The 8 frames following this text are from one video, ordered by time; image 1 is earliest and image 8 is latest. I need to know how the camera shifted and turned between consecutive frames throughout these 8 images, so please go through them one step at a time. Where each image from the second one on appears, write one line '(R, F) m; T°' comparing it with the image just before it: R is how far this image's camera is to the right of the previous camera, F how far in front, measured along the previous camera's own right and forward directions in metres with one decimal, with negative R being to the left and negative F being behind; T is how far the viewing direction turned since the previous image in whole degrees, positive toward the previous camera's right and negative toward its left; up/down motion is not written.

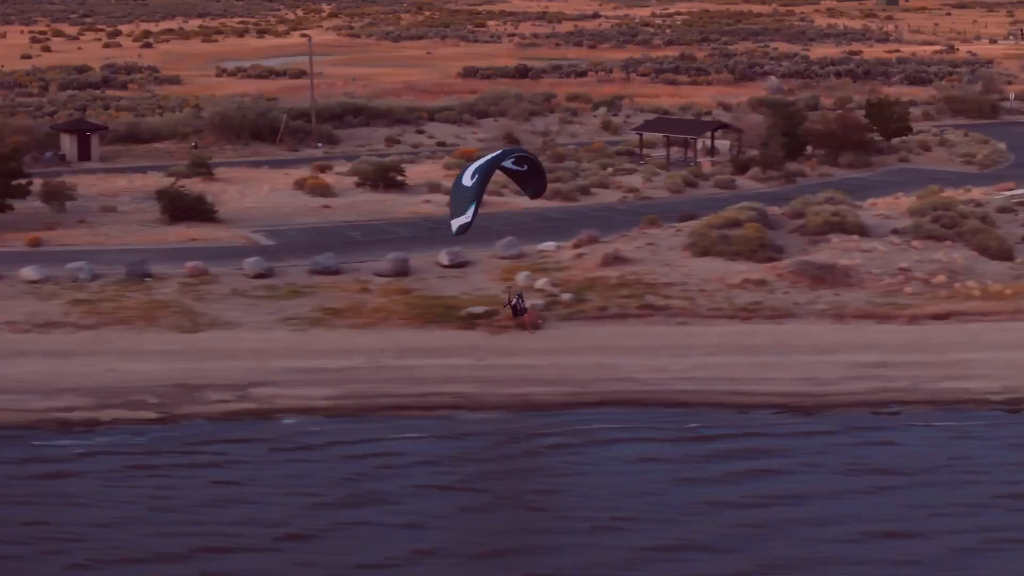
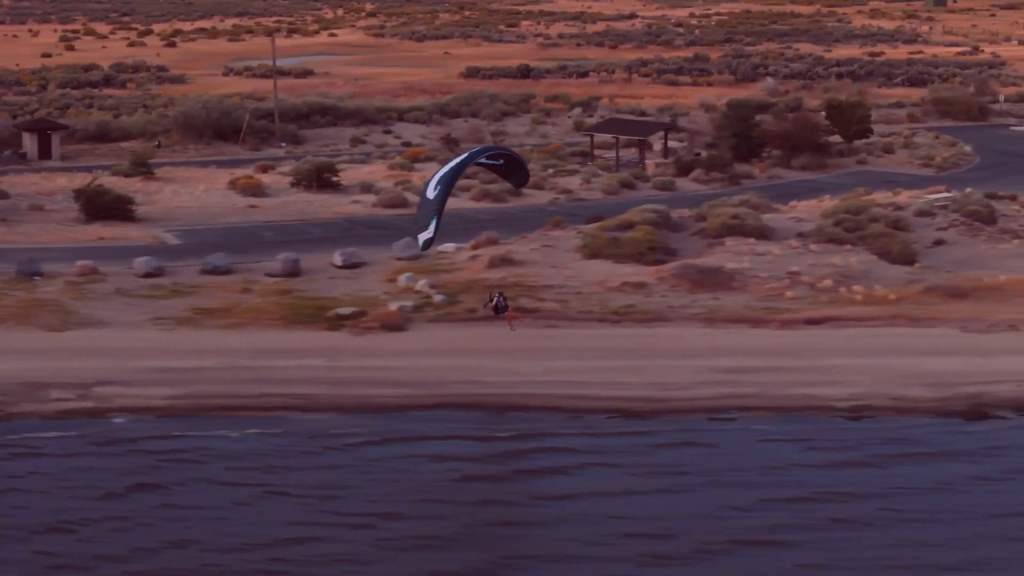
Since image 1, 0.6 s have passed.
(+2.0, +0.1) m; -2°
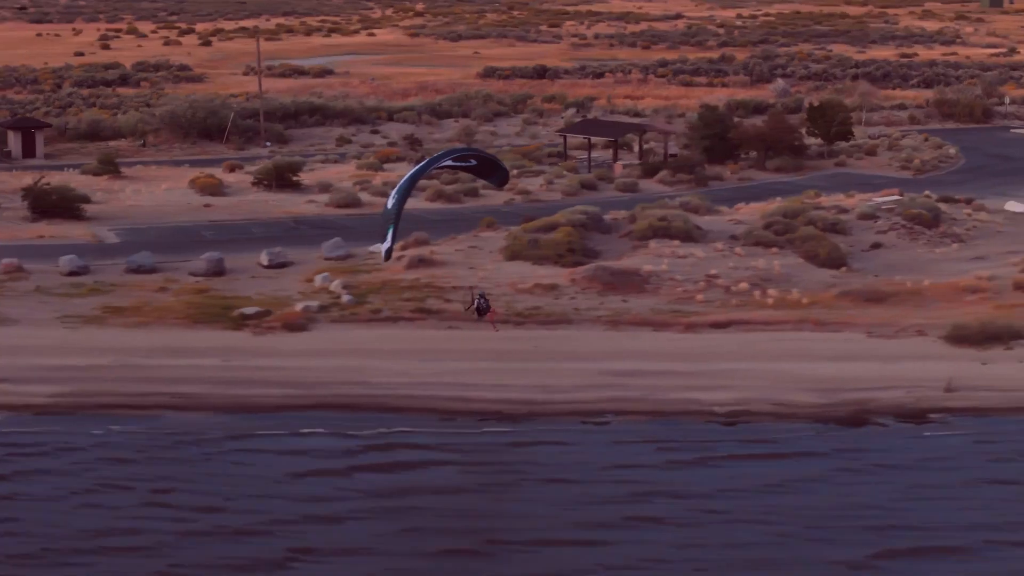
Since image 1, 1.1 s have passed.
(+1.7, +0.1) m; -2°
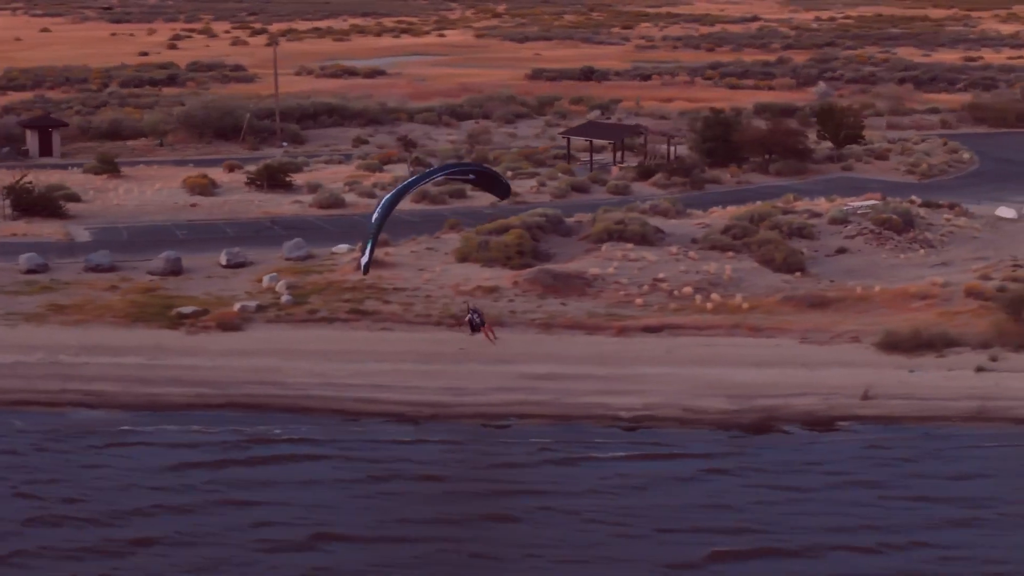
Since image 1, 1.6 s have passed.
(+1.7, 0.0) m; -3°
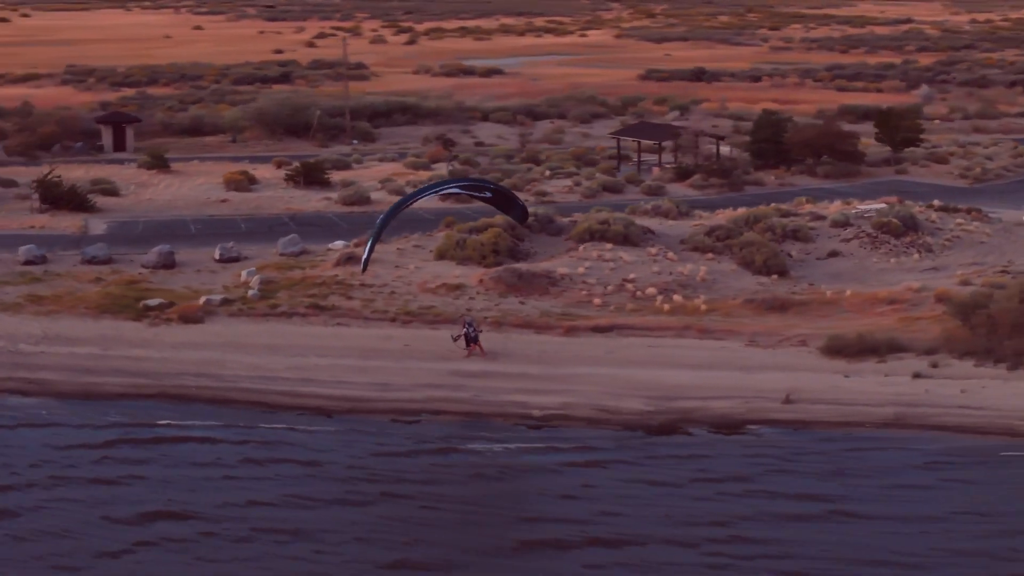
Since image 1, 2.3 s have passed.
(+2.4, 0.0) m; -5°
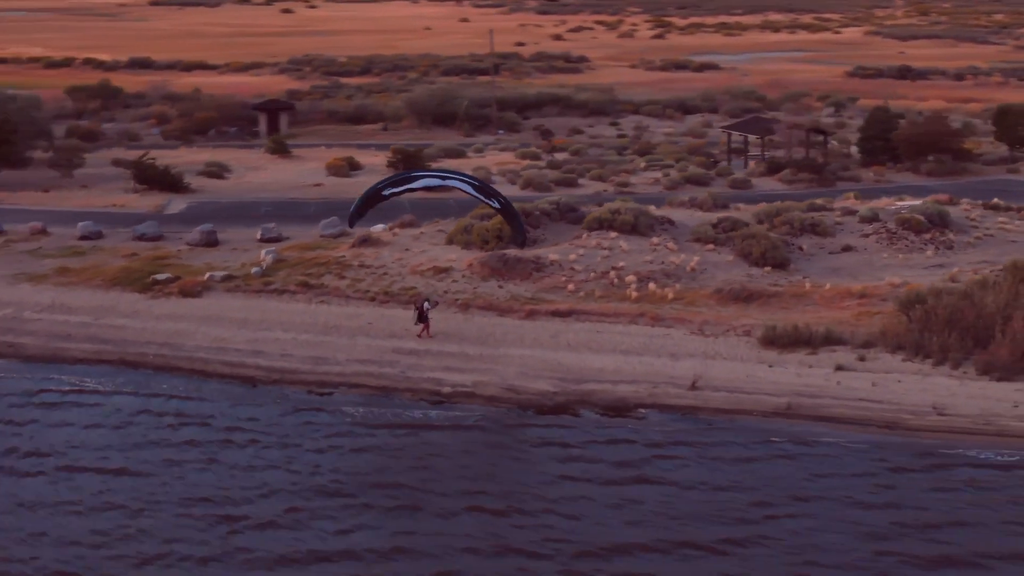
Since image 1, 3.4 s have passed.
(+3.7, -0.4) m; -9°
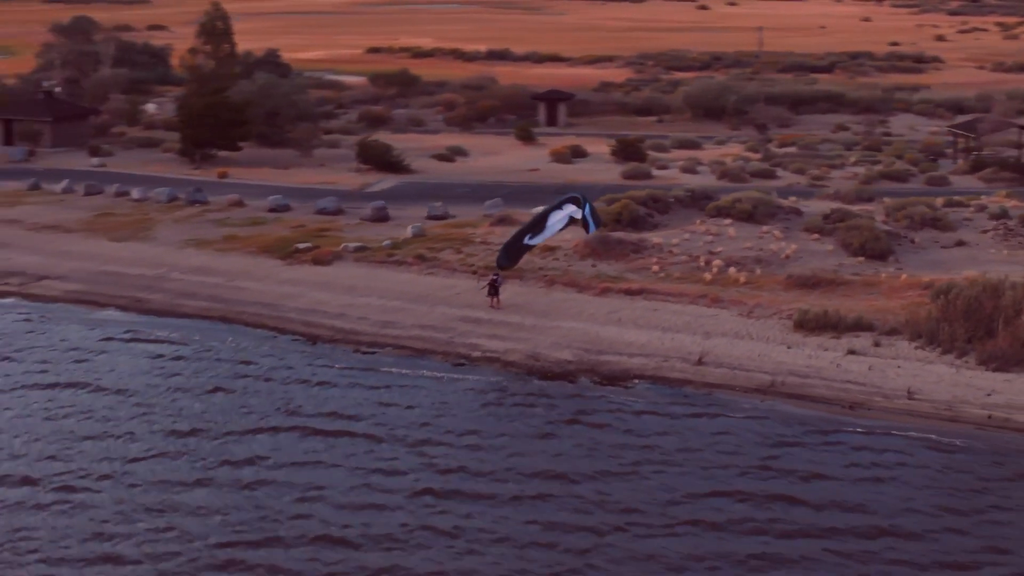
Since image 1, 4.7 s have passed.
(+4.3, -1.0) m; -13°
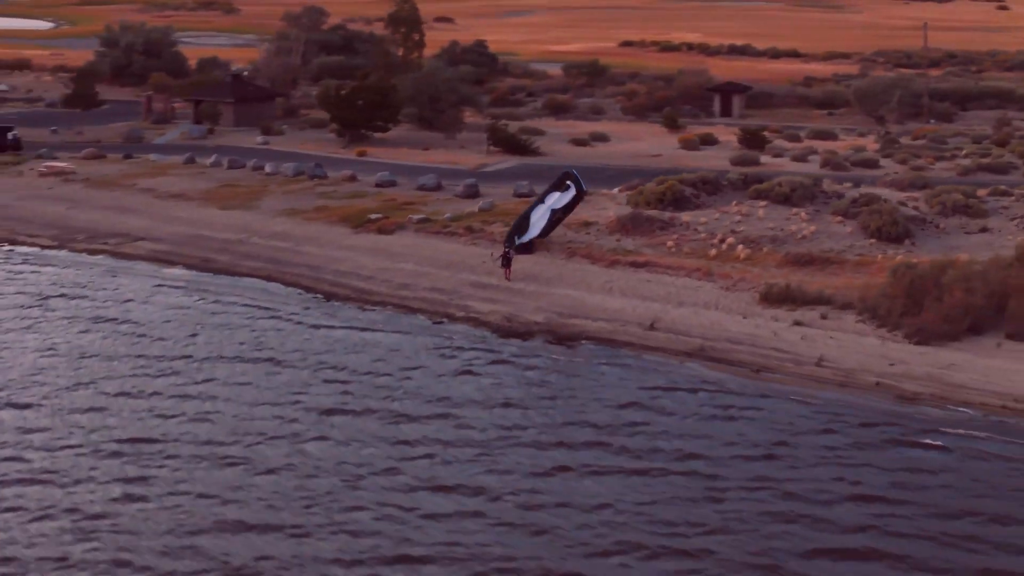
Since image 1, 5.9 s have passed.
(+4.0, -1.6) m; -10°
